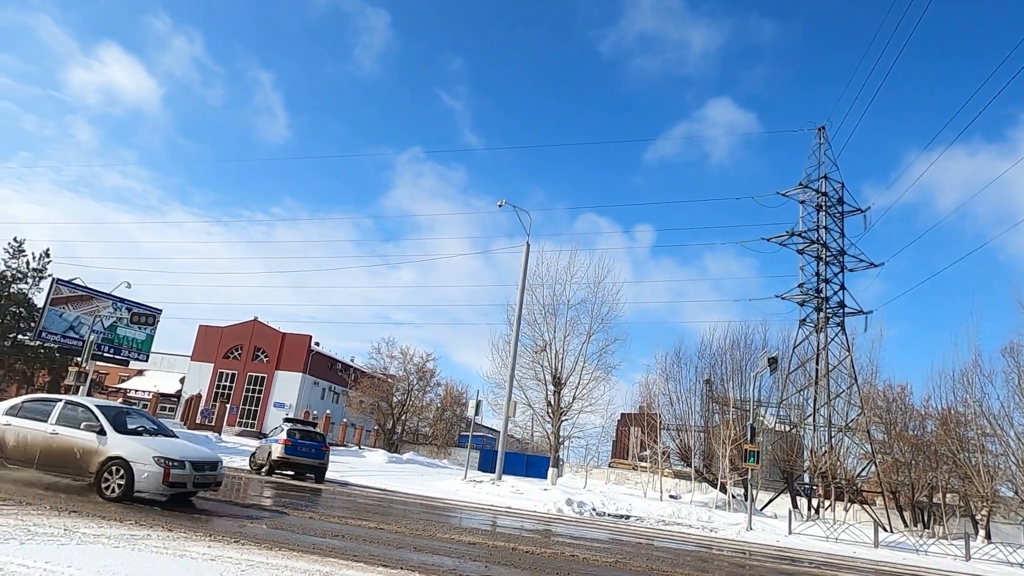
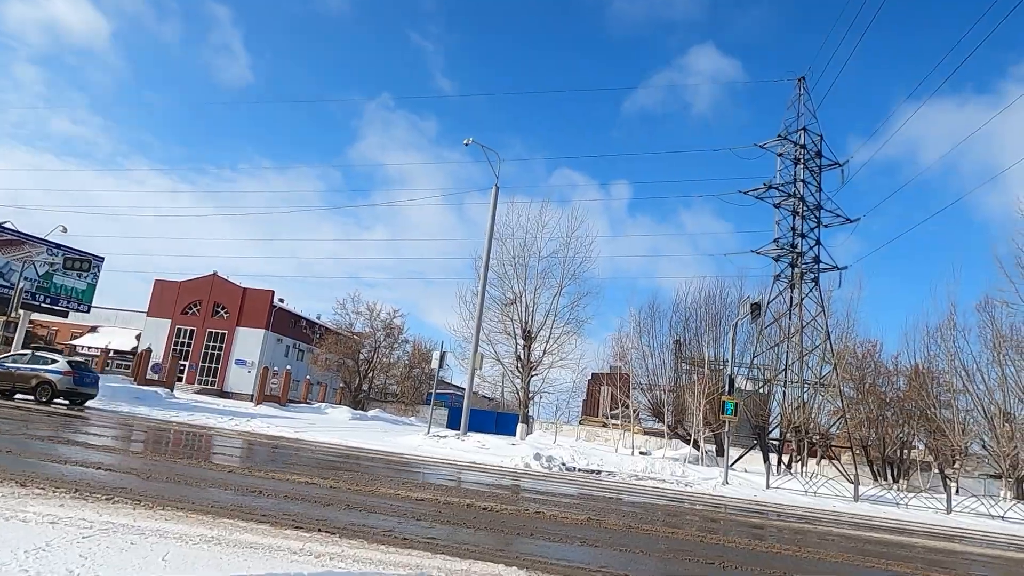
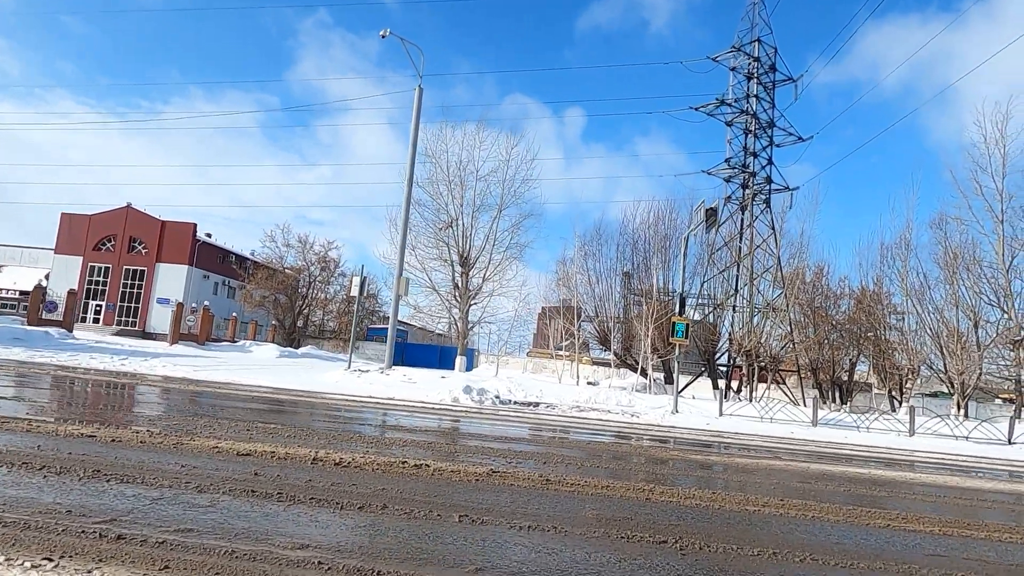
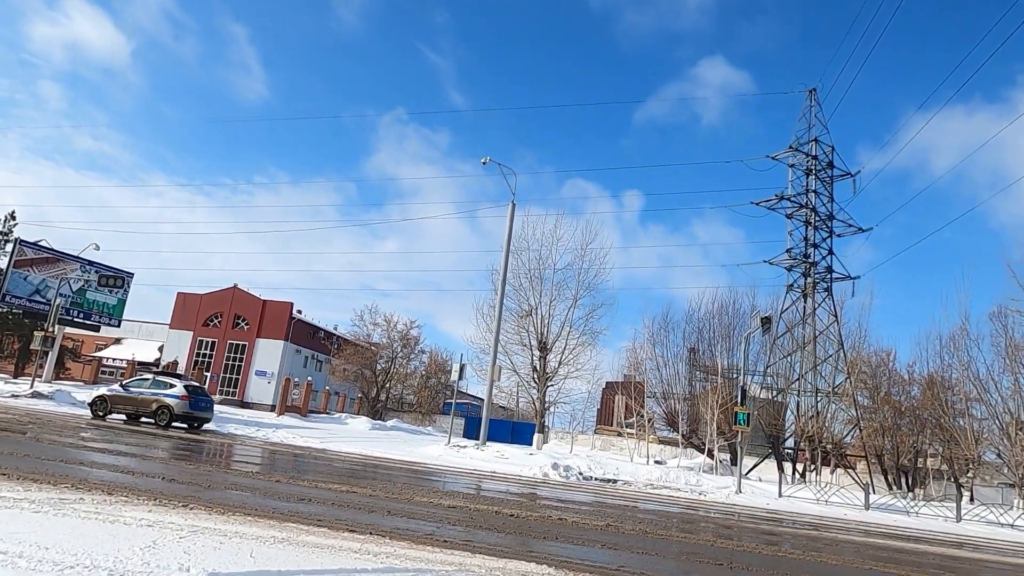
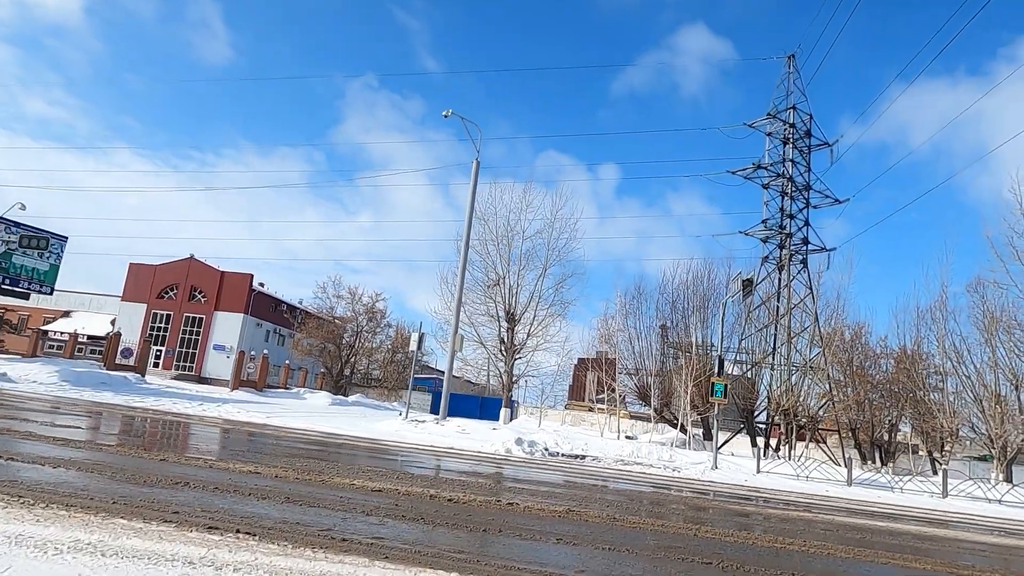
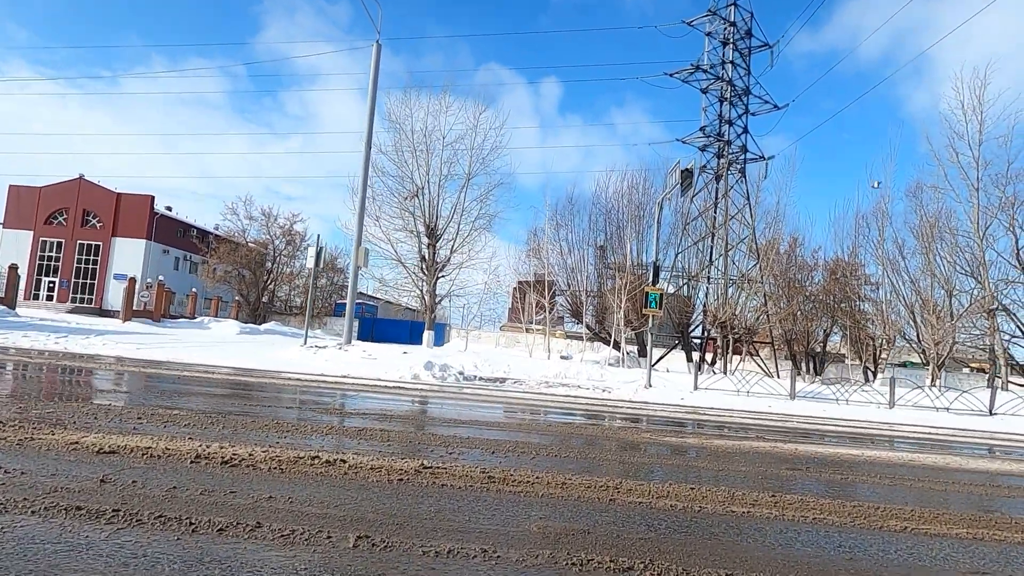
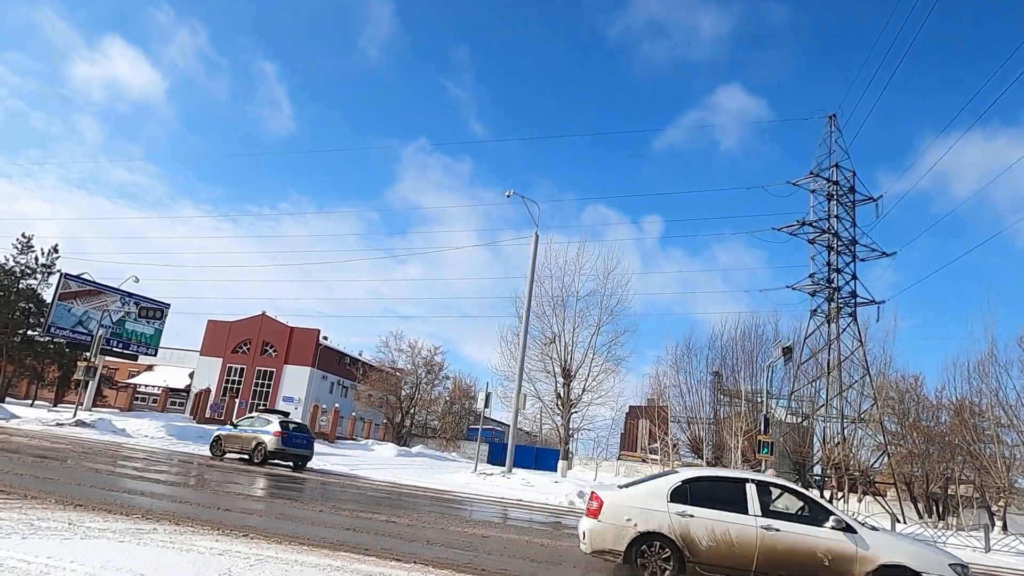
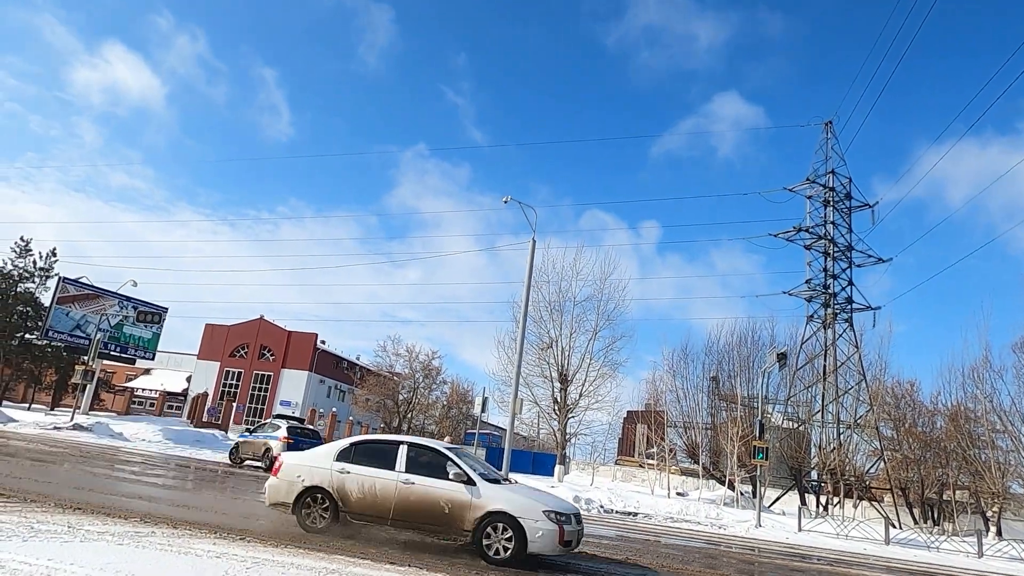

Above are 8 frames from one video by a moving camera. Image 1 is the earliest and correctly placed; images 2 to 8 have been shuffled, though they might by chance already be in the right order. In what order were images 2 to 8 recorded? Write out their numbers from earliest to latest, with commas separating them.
8, 7, 4, 2, 5, 3, 6
